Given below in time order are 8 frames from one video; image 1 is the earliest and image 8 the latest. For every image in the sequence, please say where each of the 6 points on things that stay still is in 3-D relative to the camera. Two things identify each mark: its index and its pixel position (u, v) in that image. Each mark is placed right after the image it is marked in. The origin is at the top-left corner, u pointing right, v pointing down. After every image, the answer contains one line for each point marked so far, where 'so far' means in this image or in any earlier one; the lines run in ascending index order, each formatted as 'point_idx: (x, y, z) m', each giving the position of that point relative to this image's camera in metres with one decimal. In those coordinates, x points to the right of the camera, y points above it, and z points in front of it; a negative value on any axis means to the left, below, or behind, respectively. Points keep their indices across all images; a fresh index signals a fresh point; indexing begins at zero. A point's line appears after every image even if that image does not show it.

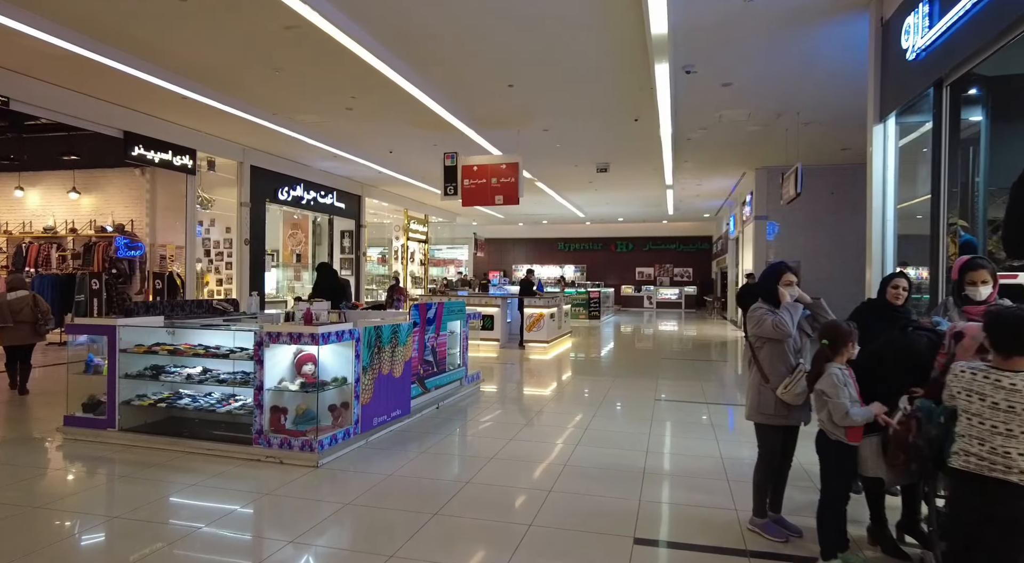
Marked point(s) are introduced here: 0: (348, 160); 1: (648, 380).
0: (-3.3, +2.4, +11.7) m
1: (+2.1, -1.4, +9.0) m
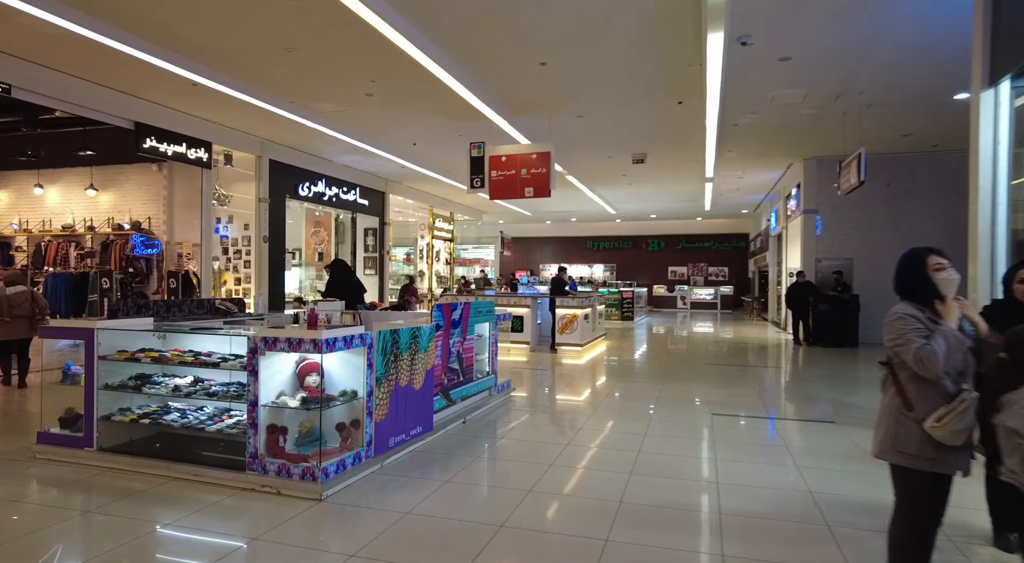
0: (-2.7, +2.4, +11.2) m
1: (+2.5, -1.4, +8.3) m
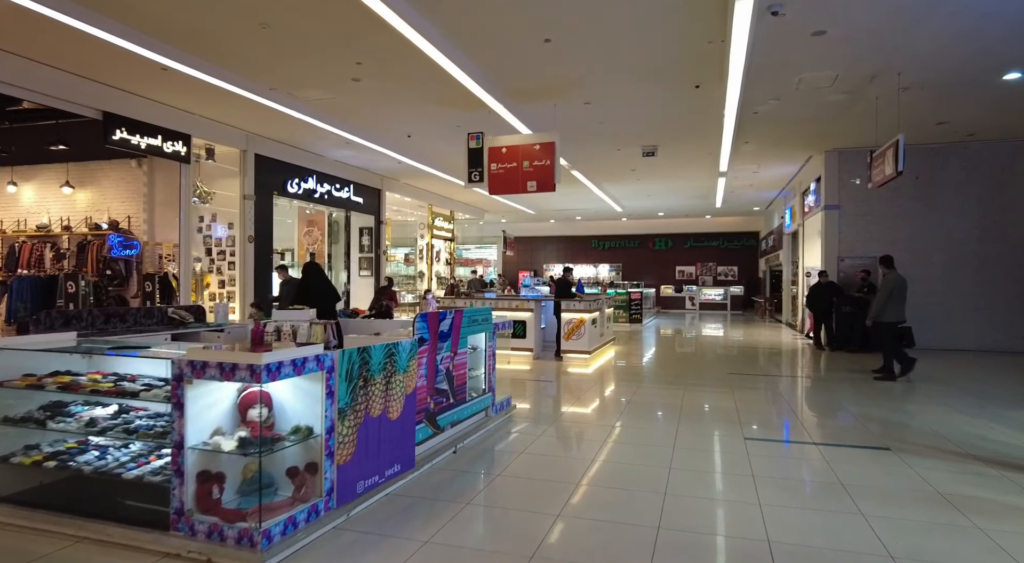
0: (-2.7, +2.4, +10.6) m
1: (+2.6, -1.4, +7.6) m
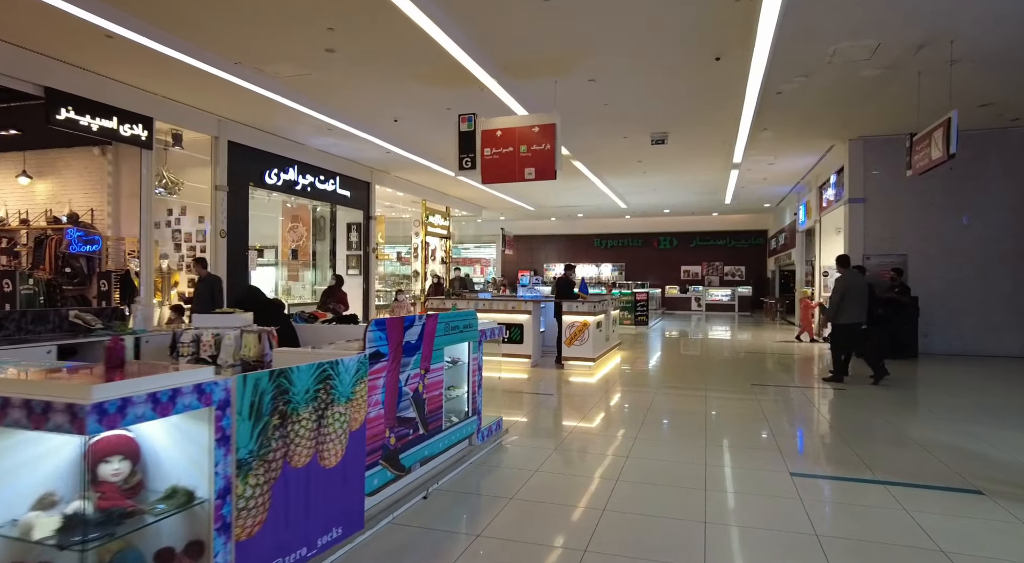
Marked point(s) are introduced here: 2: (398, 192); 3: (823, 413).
0: (-2.7, +2.4, +9.8) m
1: (+2.5, -1.4, +6.8) m
2: (-2.7, +2.1, +13.9) m
3: (+3.4, -1.4, +6.4) m
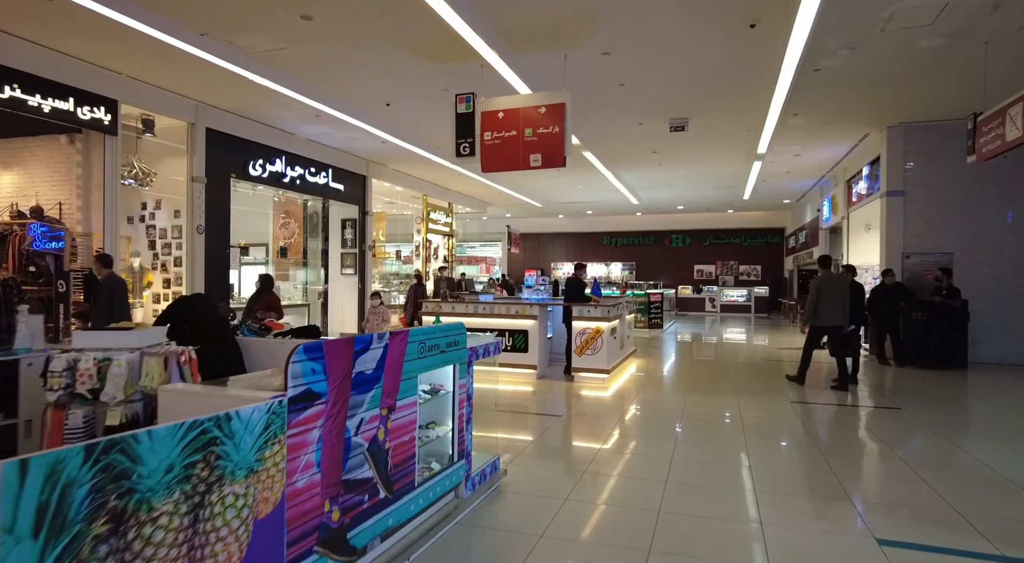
0: (-2.7, +2.4, +9.0) m
1: (+2.5, -1.4, +6.0) m
2: (-2.6, +2.1, +13.2) m
3: (+3.4, -1.5, +5.6) m
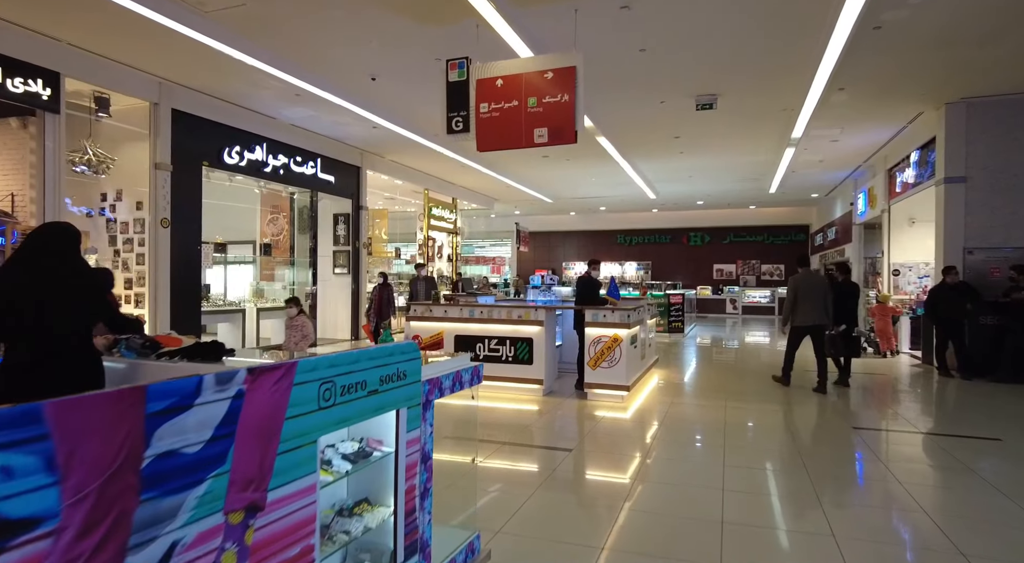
0: (-2.6, +2.4, +8.1) m
1: (+2.5, -1.4, +4.9) m
2: (-2.4, +2.1, +12.2) m
3: (+3.4, -1.5, +4.5) m
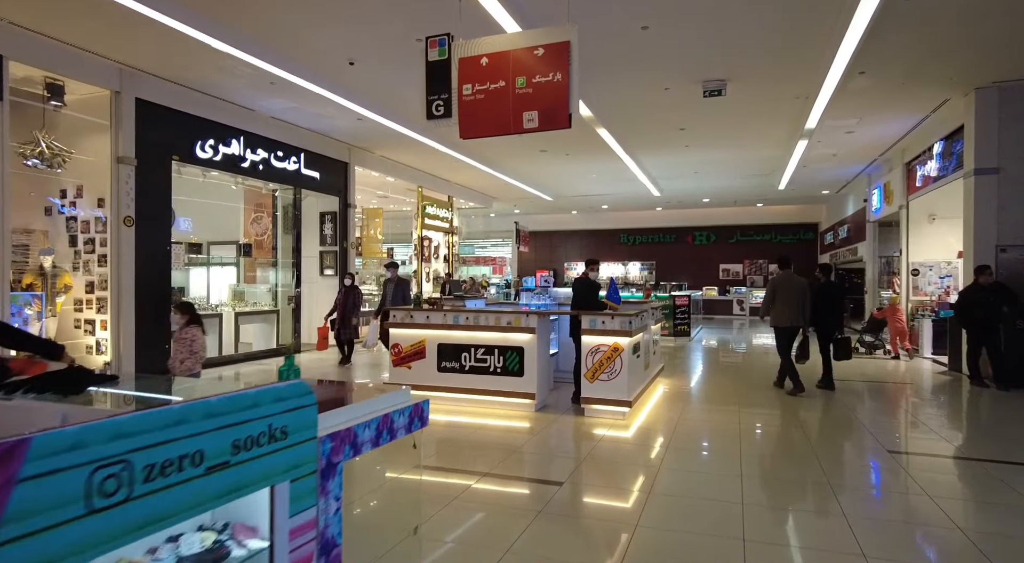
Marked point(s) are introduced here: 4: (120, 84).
0: (-2.7, +2.4, +7.5) m
1: (+2.5, -1.4, +4.3) m
2: (-2.5, +2.1, +11.7) m
3: (+3.3, -1.5, +3.9) m
4: (-4.3, +2.2, +6.5) m
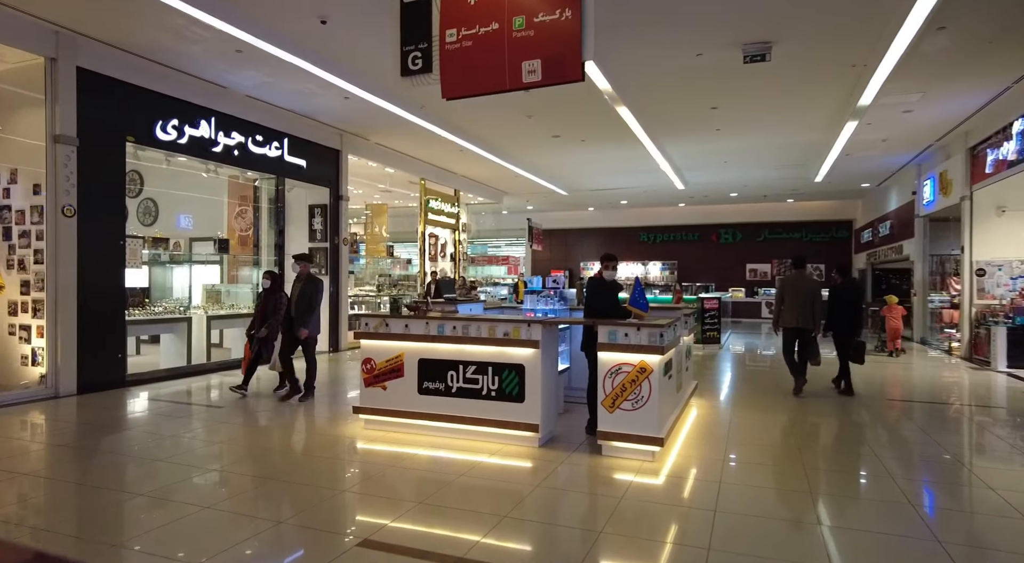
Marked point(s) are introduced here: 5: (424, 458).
0: (-2.6, +2.4, +6.6) m
1: (+2.4, -1.4, +3.2) m
2: (-2.3, +2.1, +10.7) m
3: (+3.3, -1.5, +2.8) m
4: (-4.3, +2.2, +5.6) m
5: (-0.6, -1.2, +4.1) m
